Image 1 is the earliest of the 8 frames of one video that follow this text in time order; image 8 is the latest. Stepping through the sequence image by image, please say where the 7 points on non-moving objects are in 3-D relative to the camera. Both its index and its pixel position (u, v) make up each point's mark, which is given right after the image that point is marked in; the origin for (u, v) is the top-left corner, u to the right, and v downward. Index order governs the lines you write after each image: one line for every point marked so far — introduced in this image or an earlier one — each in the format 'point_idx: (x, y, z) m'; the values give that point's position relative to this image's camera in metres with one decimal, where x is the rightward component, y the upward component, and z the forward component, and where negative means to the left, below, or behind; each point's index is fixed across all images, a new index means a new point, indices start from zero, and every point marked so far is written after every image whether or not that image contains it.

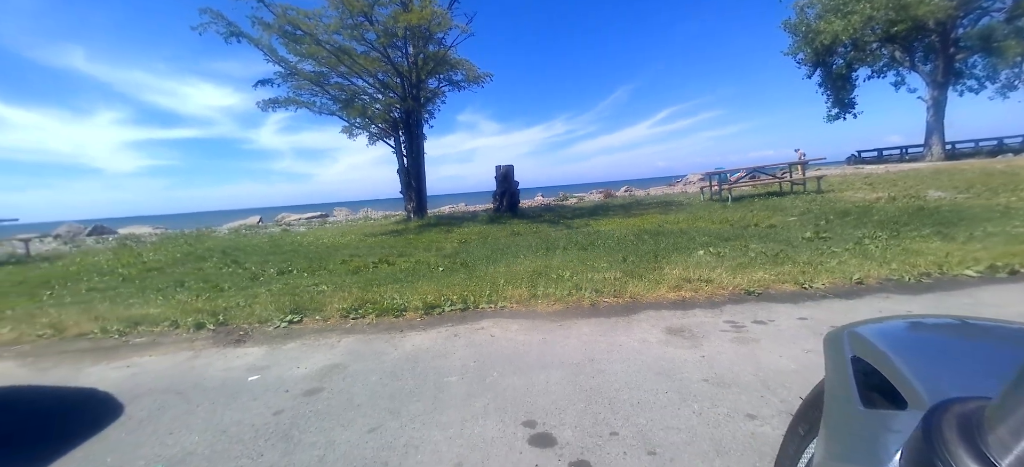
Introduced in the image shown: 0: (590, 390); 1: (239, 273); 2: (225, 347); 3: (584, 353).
0: (+0.4, -0.8, +2.1) m
1: (-5.1, -0.7, +7.5) m
2: (-2.6, -1.0, +3.5) m
3: (+0.5, -0.8, +2.6) m
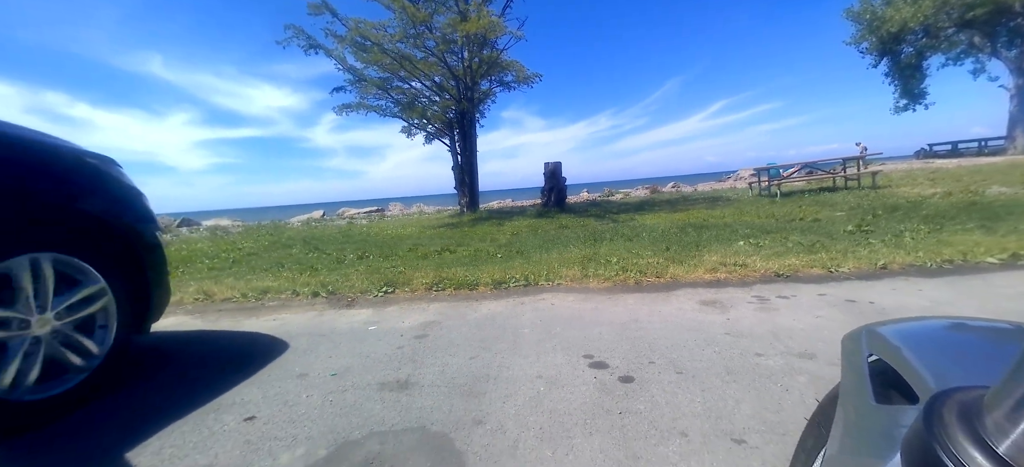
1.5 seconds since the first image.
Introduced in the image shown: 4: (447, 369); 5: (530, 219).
0: (+0.9, -0.7, +2.8) m
1: (-4.1, -0.5, +8.7) m
2: (-1.9, -0.8, +4.5) m
3: (+1.0, -0.7, +3.2) m
4: (-0.4, -0.9, +2.6) m
5: (+0.6, +0.5, +12.2) m
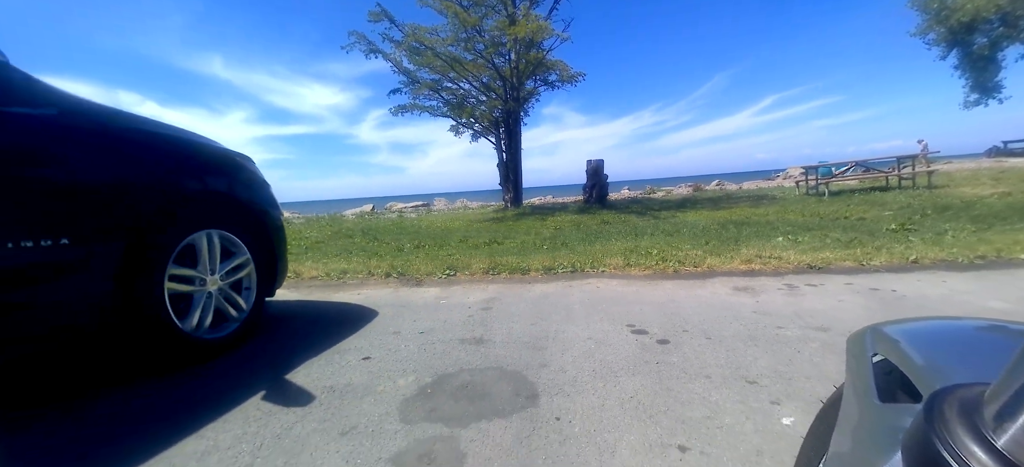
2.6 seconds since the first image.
0: (+1.3, -0.7, +3.2) m
1: (-3.0, -0.3, +9.6) m
2: (-1.3, -0.7, +5.2) m
3: (+1.5, -0.6, +3.7) m
4: (0.0, -0.8, +3.2) m
5: (+1.9, +0.6, +12.7) m
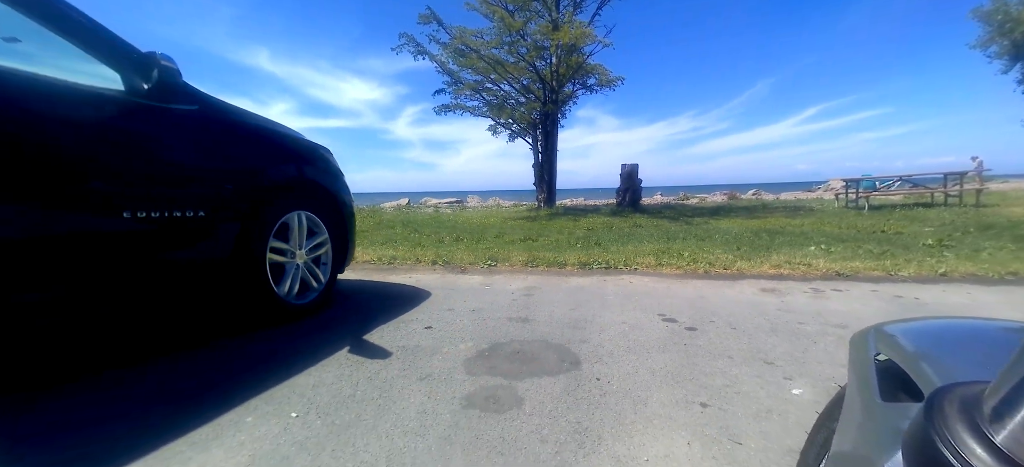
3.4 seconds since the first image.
0: (+1.7, -0.7, +3.5) m
1: (-2.1, -0.1, +10.2) m
2: (-0.8, -0.6, +5.7) m
3: (+1.9, -0.6, +4.0) m
4: (+0.4, -0.7, +3.6) m
5: (+3.0, +0.6, +12.9) m
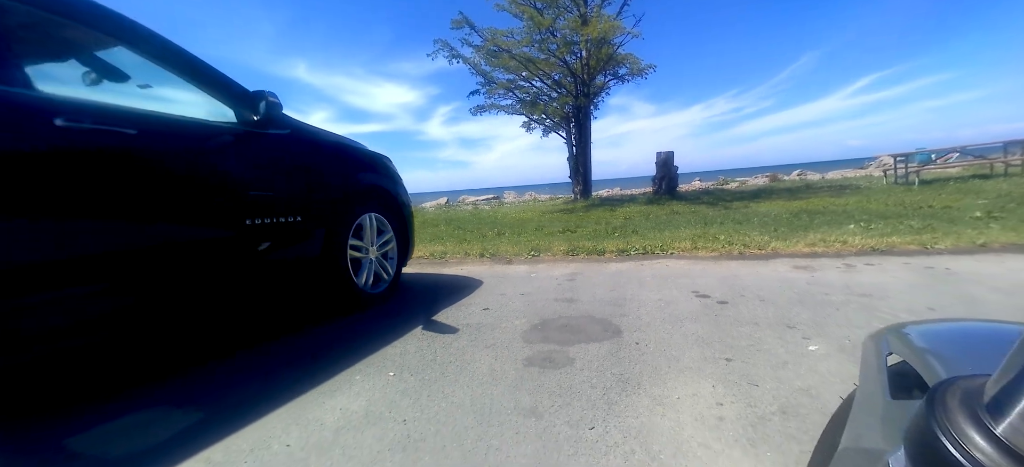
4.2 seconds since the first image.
0: (+2.2, -0.5, +3.8) m
1: (-1.1, +0.1, +10.9) m
2: (-0.1, -0.5, +6.2) m
3: (+2.4, -0.4, +4.3) m
4: (+0.9, -0.6, +4.1) m
5: (+4.3, +0.9, +13.1) m
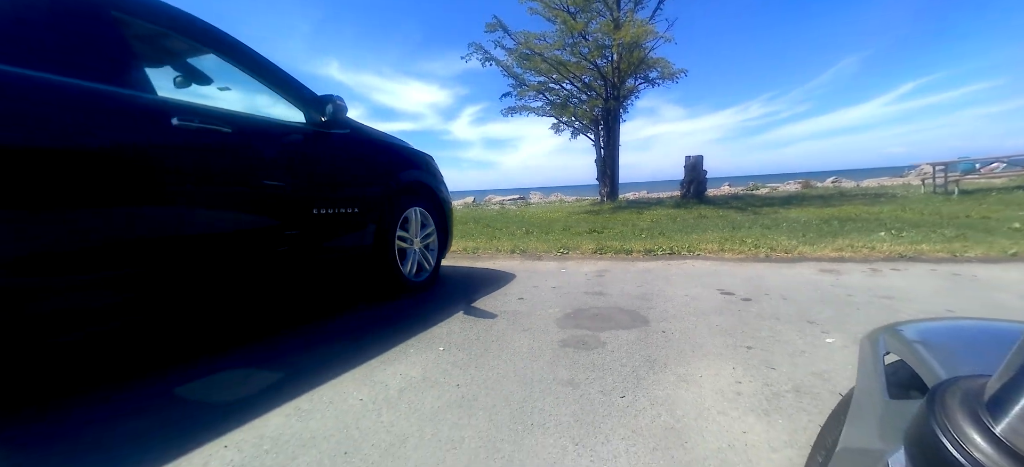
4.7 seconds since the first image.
0: (+2.5, -0.5, +4.0) m
1: (-0.3, +0.1, +11.2) m
2: (+0.4, -0.4, +6.5) m
3: (+2.8, -0.5, +4.4) m
4: (+1.2, -0.6, +4.3) m
5: (+5.2, +0.8, +13.1) m
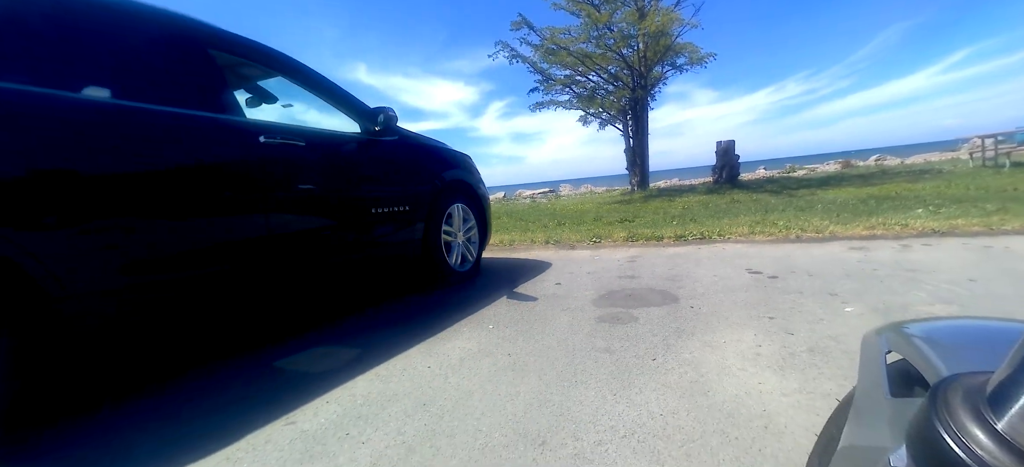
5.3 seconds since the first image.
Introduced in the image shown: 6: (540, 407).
0: (+2.9, -0.3, +4.2) m
1: (+0.7, +0.3, +11.6) m
2: (+1.0, -0.3, +6.9) m
3: (+3.2, -0.2, +4.6) m
4: (+1.7, -0.5, +4.6) m
5: (+6.3, +1.3, +13.0) m
6: (+0.2, -1.0, +2.2) m
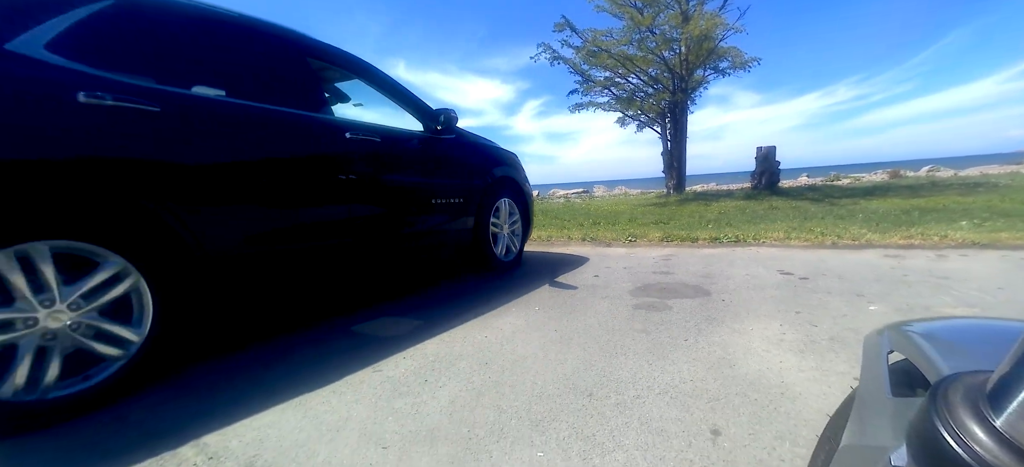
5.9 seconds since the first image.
0: (+3.4, -0.4, +4.4) m
1: (+1.7, +0.4, +11.9) m
2: (+1.7, -0.2, +7.2) m
3: (+3.7, -0.3, +4.8) m
4: (+2.2, -0.5, +4.9) m
5: (+7.5, +1.1, +13.0) m
6: (+0.5, -0.9, +2.6) m
